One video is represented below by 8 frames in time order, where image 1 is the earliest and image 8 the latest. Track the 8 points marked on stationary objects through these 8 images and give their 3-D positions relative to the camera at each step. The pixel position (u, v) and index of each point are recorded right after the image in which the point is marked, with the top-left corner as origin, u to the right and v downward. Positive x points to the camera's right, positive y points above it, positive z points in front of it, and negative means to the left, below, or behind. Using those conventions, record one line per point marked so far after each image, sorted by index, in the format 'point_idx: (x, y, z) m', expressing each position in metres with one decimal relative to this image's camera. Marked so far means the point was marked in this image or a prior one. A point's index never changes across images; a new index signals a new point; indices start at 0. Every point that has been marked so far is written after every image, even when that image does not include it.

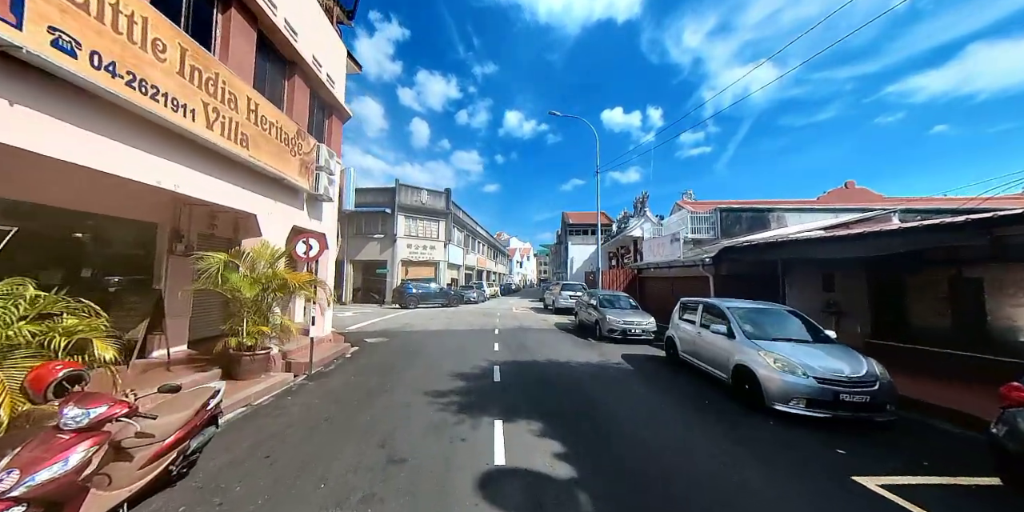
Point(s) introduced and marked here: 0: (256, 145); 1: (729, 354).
0: (-4.6, +2.0, +6.3) m
1: (+3.6, -1.6, +5.8) m
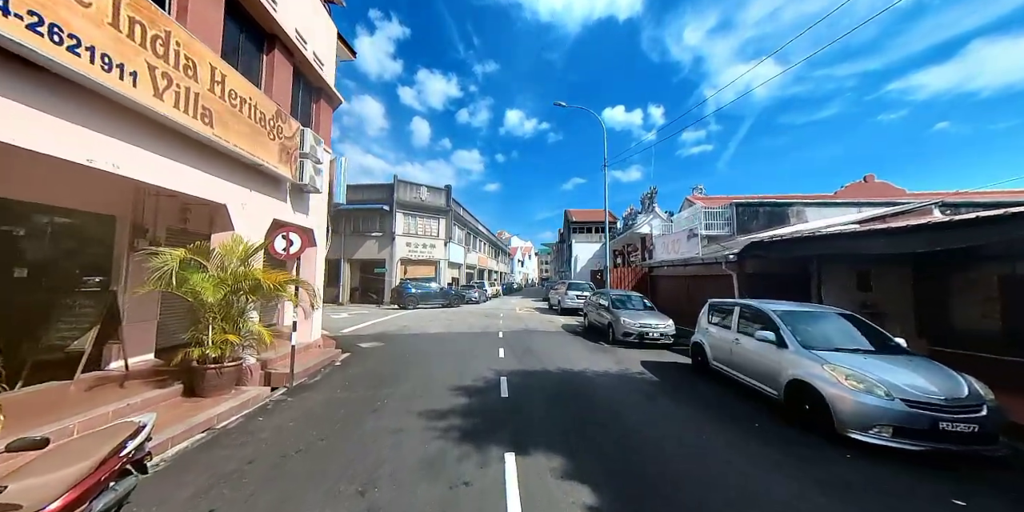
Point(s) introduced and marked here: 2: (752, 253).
0: (-4.5, +2.1, +5.4) m
1: (+3.8, -1.6, +4.9) m
2: (+6.8, +0.1, +9.9) m
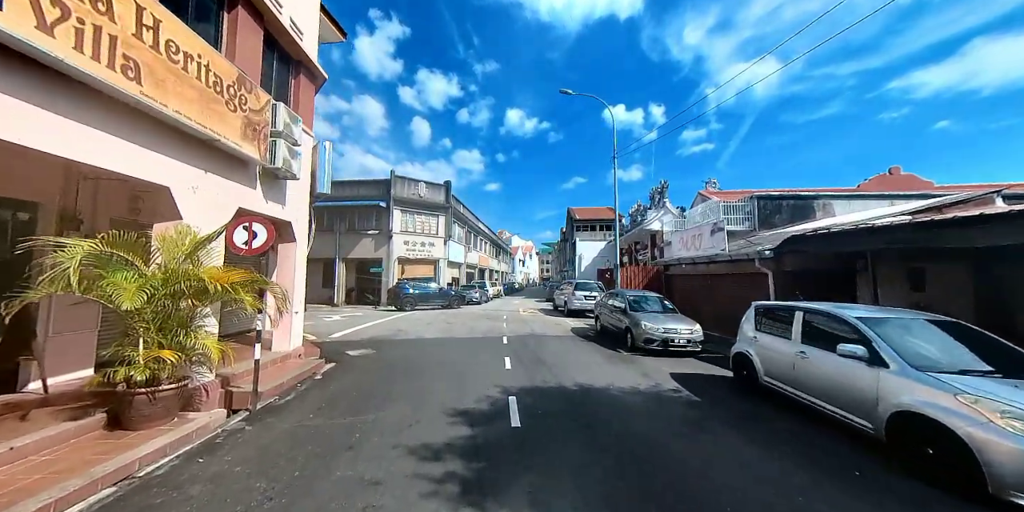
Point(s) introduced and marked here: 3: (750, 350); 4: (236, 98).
0: (-4.3, +2.1, +4.3) m
1: (+3.9, -1.5, +3.8) m
2: (+6.9, +0.2, +8.7) m
3: (+4.1, -1.6, +5.9) m
4: (-4.5, +2.6, +5.7) m
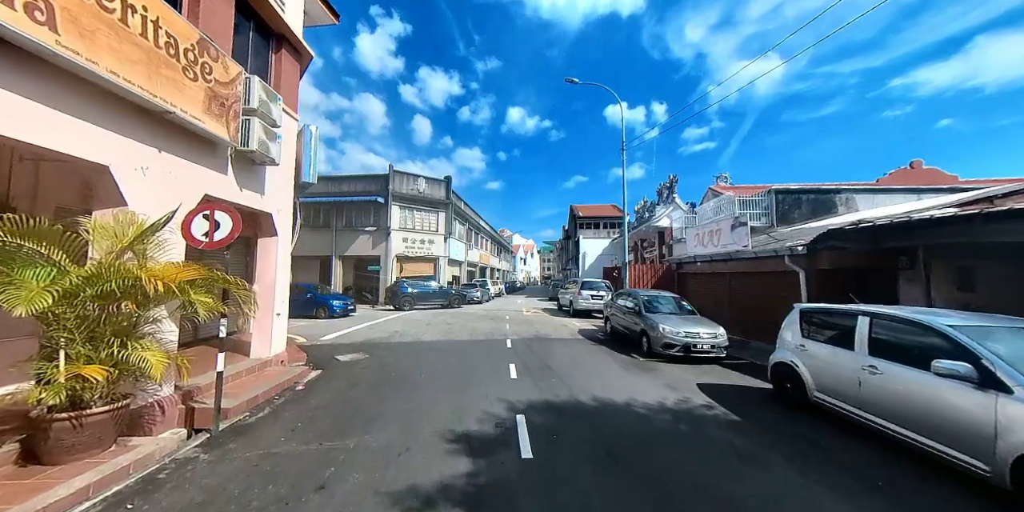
0: (-4.2, +2.2, +3.5) m
1: (+4.0, -1.4, +2.9) m
2: (+7.1, +0.3, +7.9) m
3: (+4.2, -1.5, +5.1) m
4: (-4.4, +2.6, +4.9) m
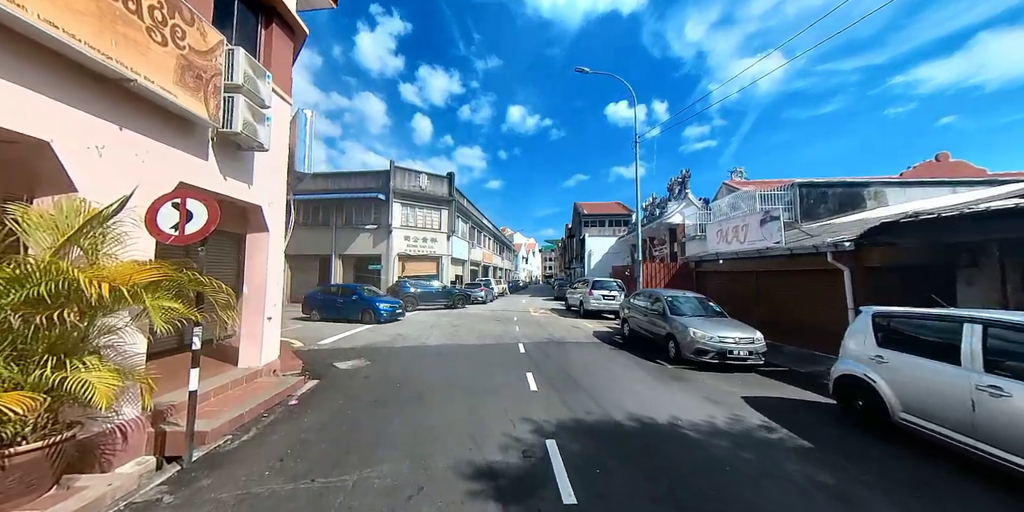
0: (-3.9, +2.2, +2.7) m
1: (+4.3, -1.3, +2.2) m
2: (+7.4, +0.3, +7.1) m
3: (+4.5, -1.4, +4.4) m
4: (-4.1, +2.7, +4.1) m
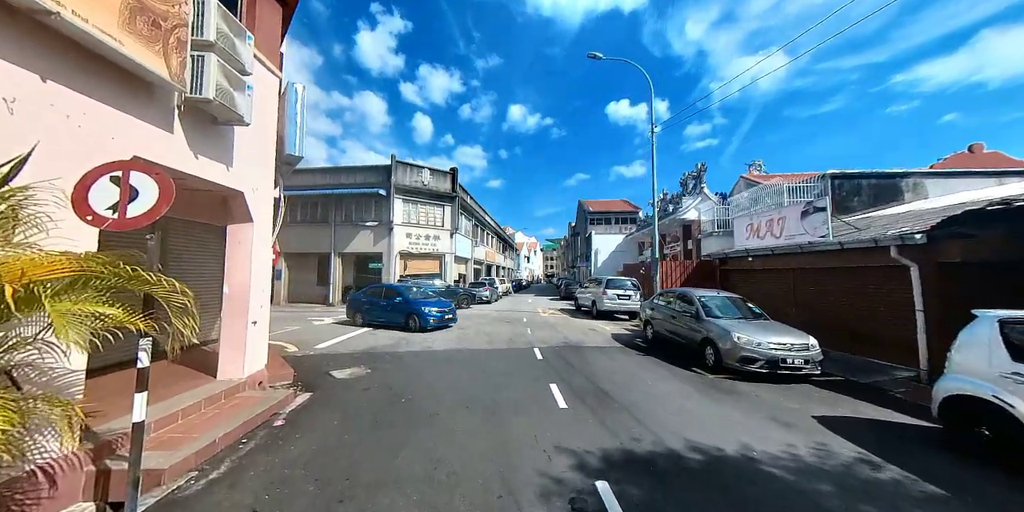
0: (-3.6, +2.3, +1.8) m
1: (+4.7, -1.3, +1.3) m
2: (+7.7, +0.5, +6.2) m
3: (+4.9, -1.3, +3.4) m
4: (-3.7, +2.8, +3.2) m
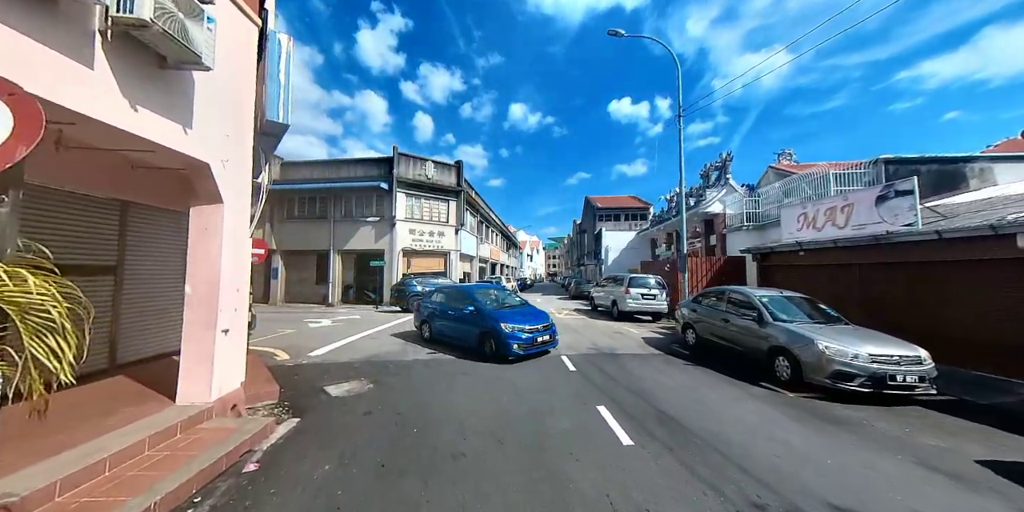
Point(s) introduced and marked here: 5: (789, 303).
0: (-3.0, +2.4, +0.6) m
1: (+5.2, -1.1, 0.0) m
2: (+8.3, +0.6, +4.9) m
3: (+5.4, -1.2, +2.2) m
4: (-3.2, +2.9, +1.9) m
5: (+5.7, -1.0, +7.2) m
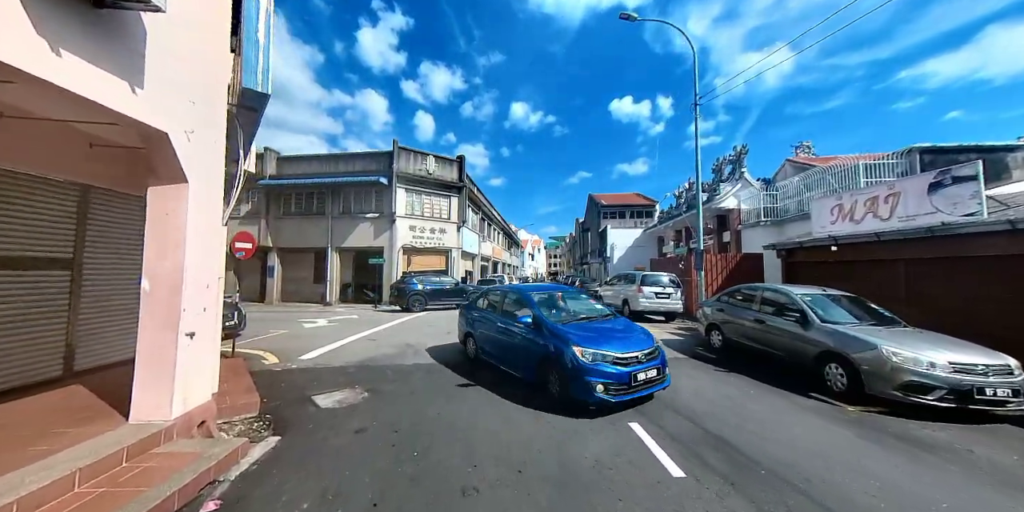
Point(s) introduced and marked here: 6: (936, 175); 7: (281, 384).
0: (-2.8, +2.6, -0.2) m
1: (+5.4, -1.0, -0.7) m
2: (+8.5, +0.7, +4.1) m
3: (+5.6, -1.1, +1.4) m
4: (-3.0, +3.0, +1.2) m
5: (+6.0, -0.9, +6.4) m
6: (+8.0, +1.6, +6.7) m
7: (-3.9, -2.2, +5.9) m
